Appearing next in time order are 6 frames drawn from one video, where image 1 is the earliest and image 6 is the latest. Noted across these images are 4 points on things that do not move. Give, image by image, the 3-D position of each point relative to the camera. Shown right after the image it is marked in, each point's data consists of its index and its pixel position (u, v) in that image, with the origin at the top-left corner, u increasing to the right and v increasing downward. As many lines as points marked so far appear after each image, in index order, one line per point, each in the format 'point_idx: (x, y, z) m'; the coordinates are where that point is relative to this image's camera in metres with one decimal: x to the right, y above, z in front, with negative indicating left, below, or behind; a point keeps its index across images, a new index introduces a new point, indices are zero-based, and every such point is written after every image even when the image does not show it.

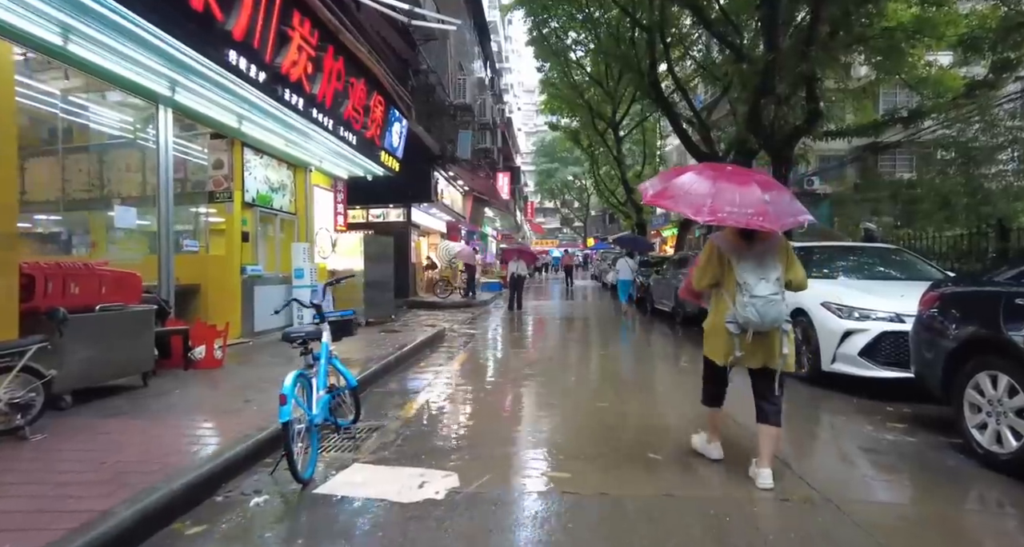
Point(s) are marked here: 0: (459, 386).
0: (-0.8, -1.5, +8.2) m
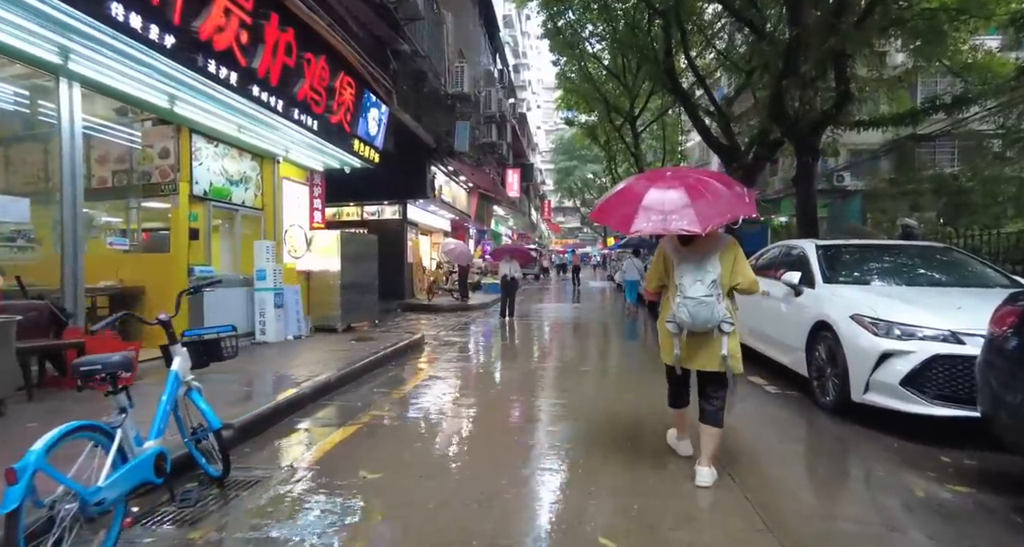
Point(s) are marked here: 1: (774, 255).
0: (-1.2, -1.6, +7.1) m
1: (+3.8, +0.3, +8.0) m
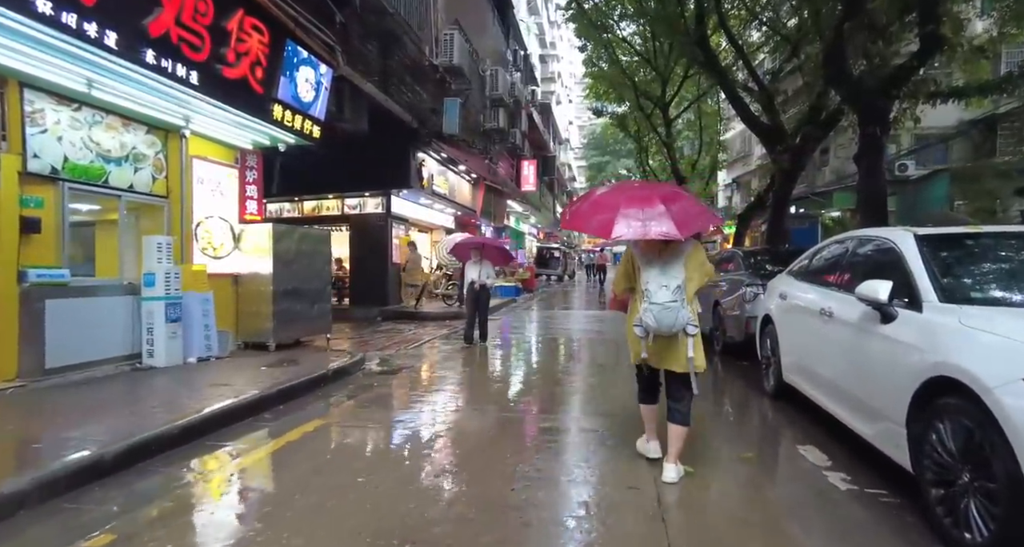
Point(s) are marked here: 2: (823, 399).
0: (-1.8, -1.6, +4.8) m
1: (+3.2, +0.2, +5.4) m
2: (+2.7, -1.1, +4.7) m
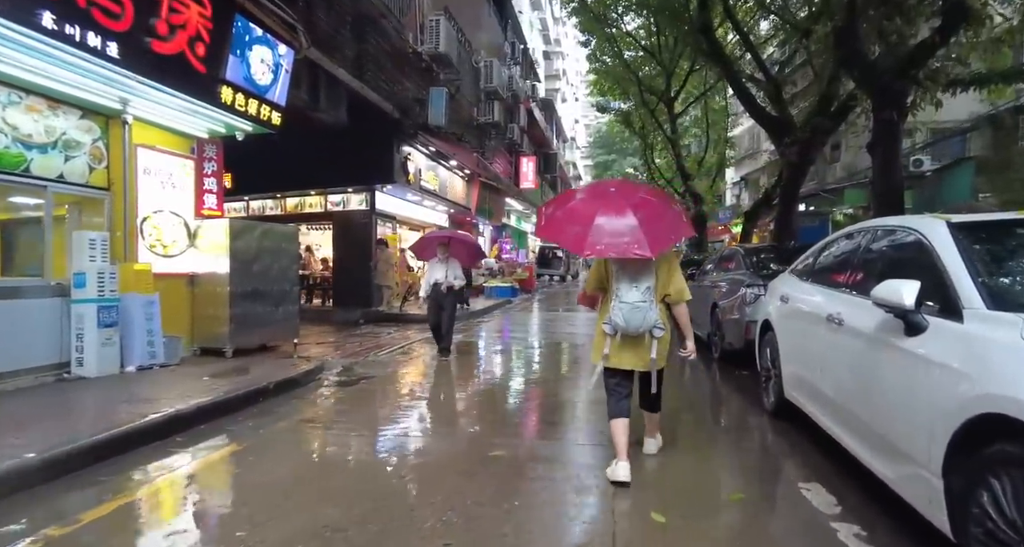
0: (-2.2, -1.6, +4.1) m
1: (+2.8, +0.2, +4.6) m
2: (+2.3, -1.1, +3.9) m
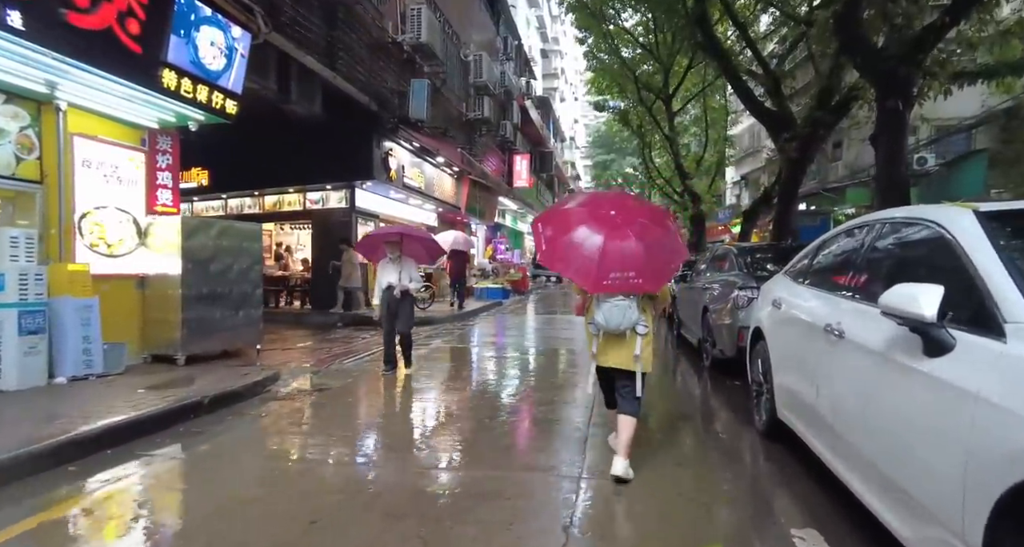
0: (-2.6, -1.6, +3.4) m
1: (+2.5, +0.2, +4.0) m
2: (+1.9, -1.1, +3.3) m
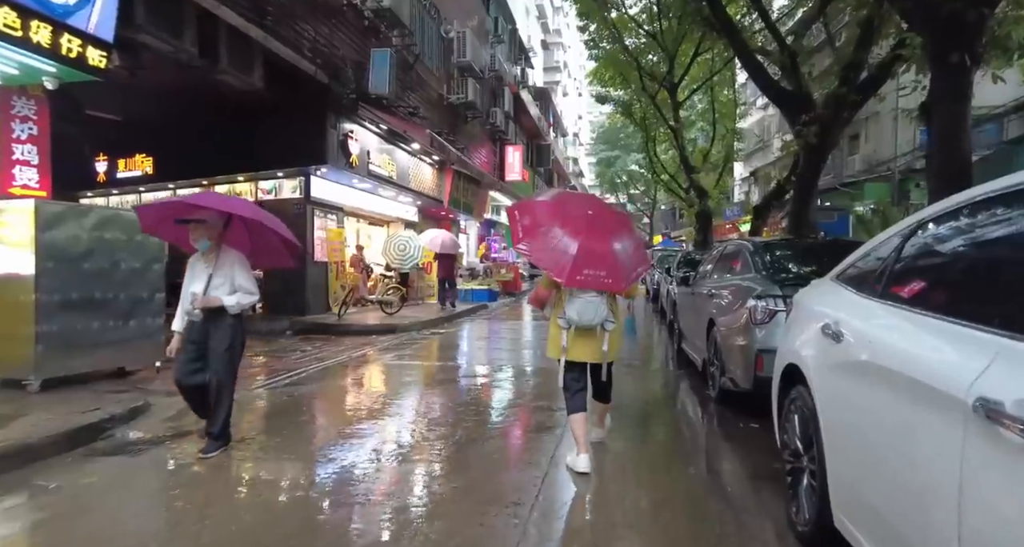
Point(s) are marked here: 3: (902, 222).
0: (-3.2, -1.6, +1.7) m
1: (+1.9, +0.2, +2.2) m
2: (+1.3, -1.1, +1.5) m
3: (+2.0, +0.3, +2.6) m
